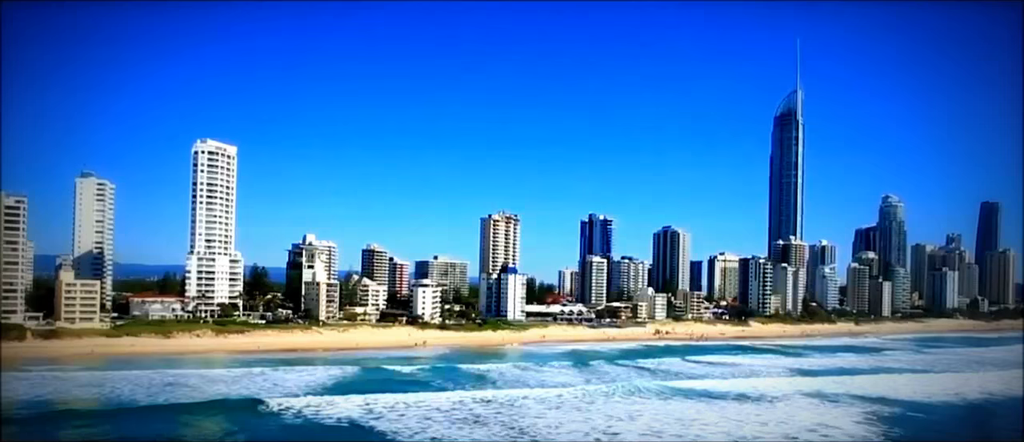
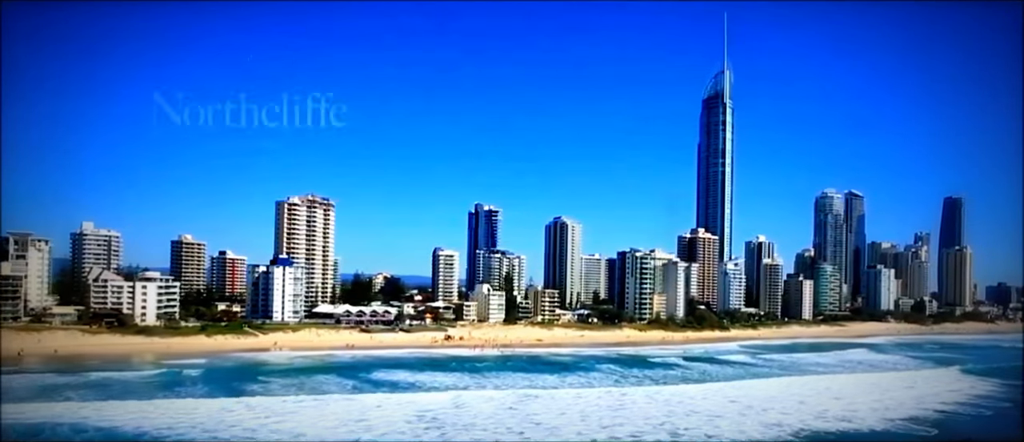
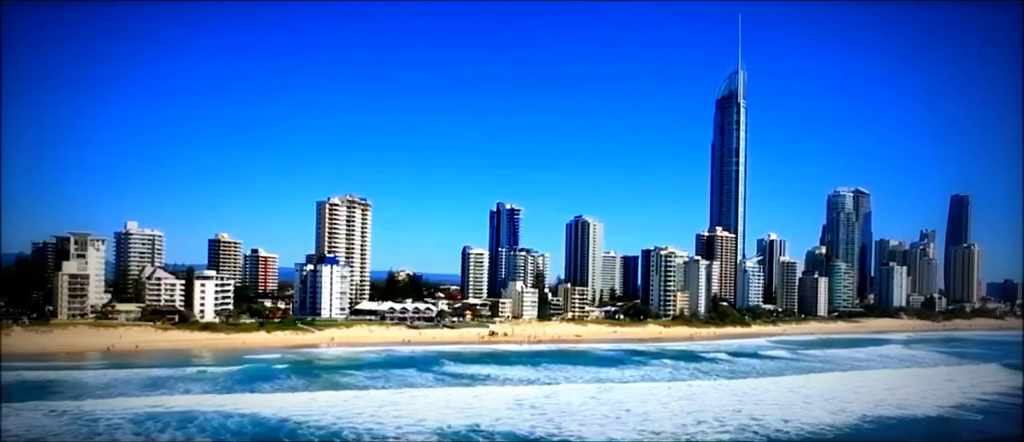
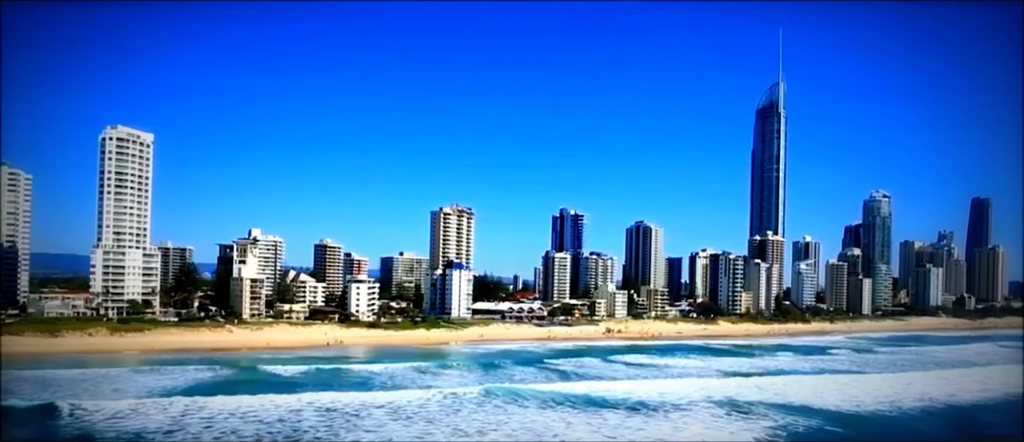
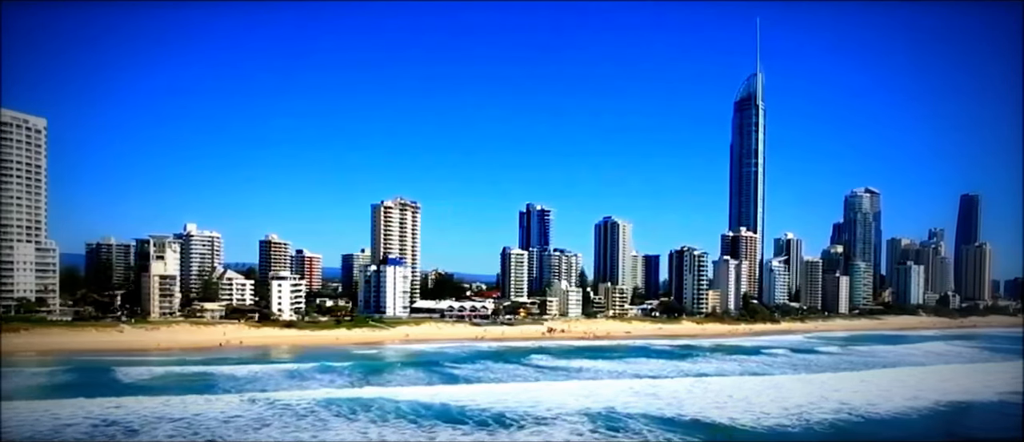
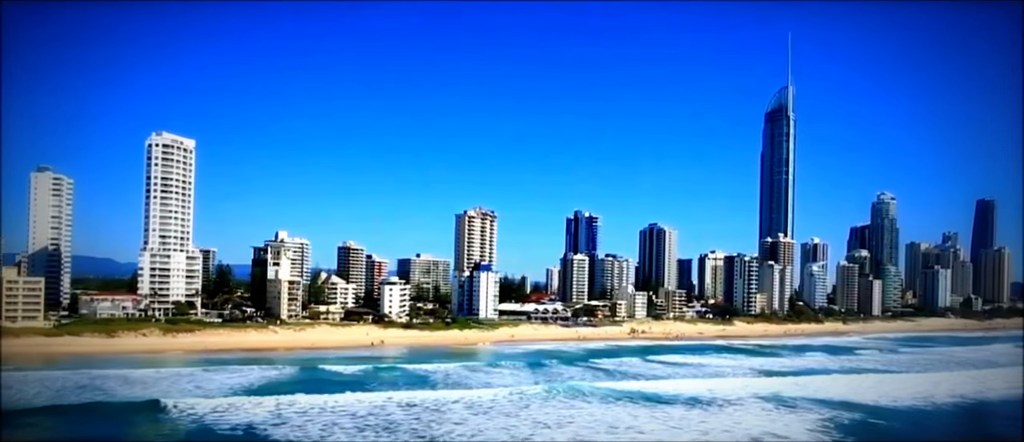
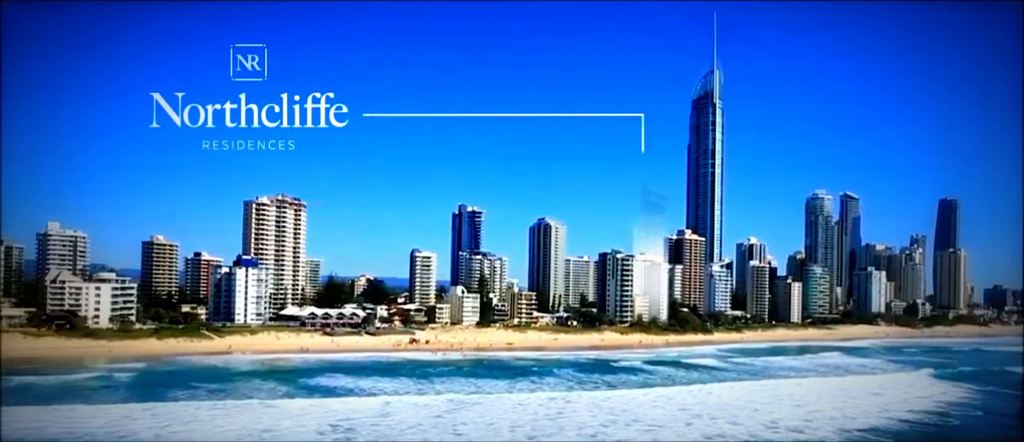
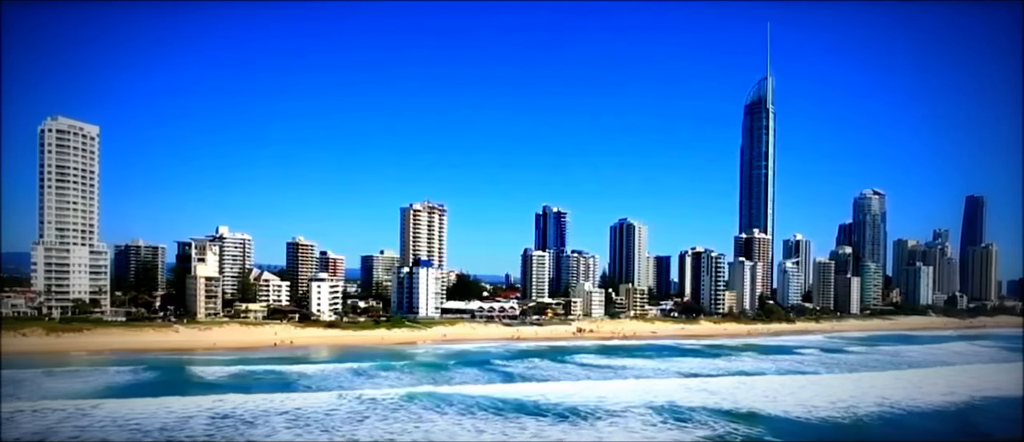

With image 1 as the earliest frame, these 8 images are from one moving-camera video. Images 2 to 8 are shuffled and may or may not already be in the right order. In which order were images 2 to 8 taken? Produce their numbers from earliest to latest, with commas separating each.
6, 4, 8, 5, 3, 2, 7
